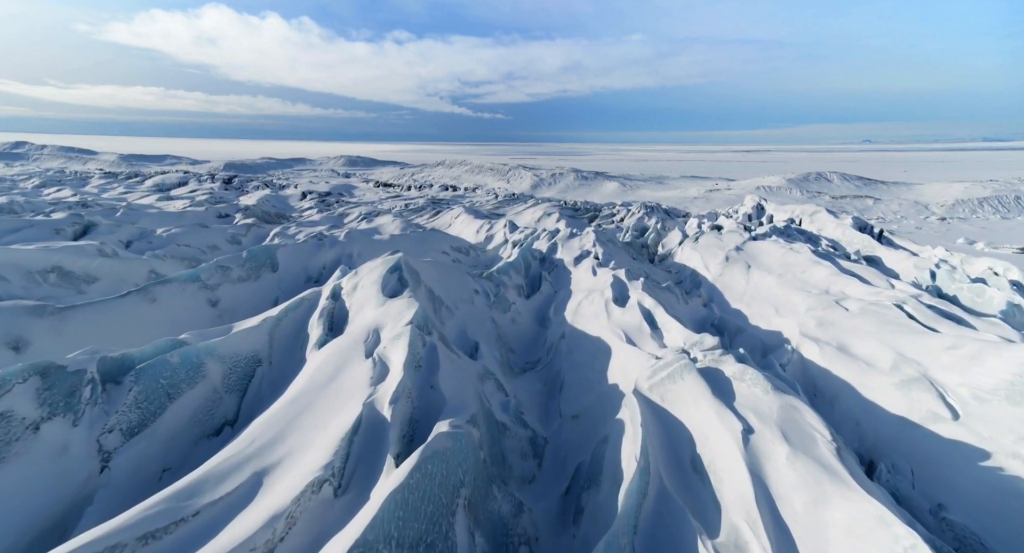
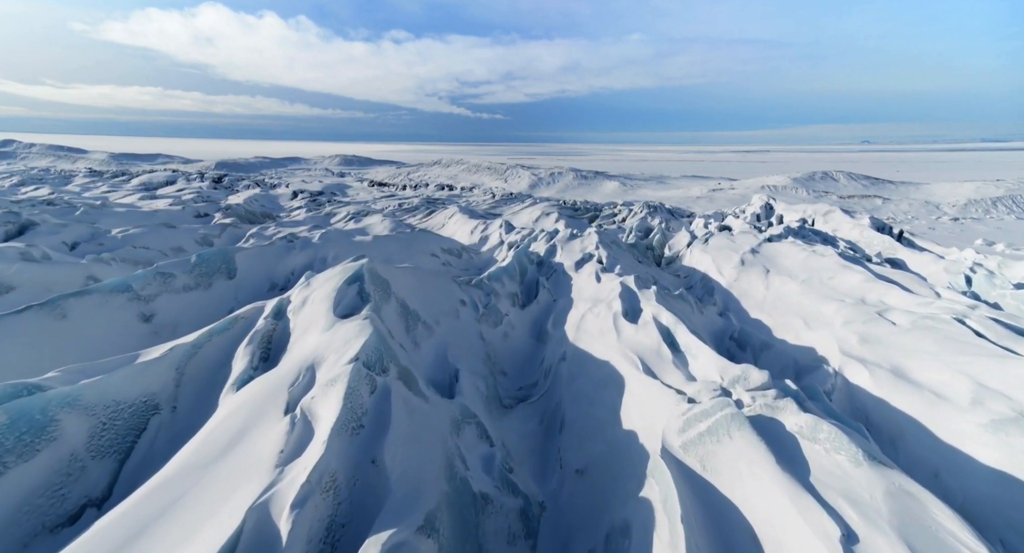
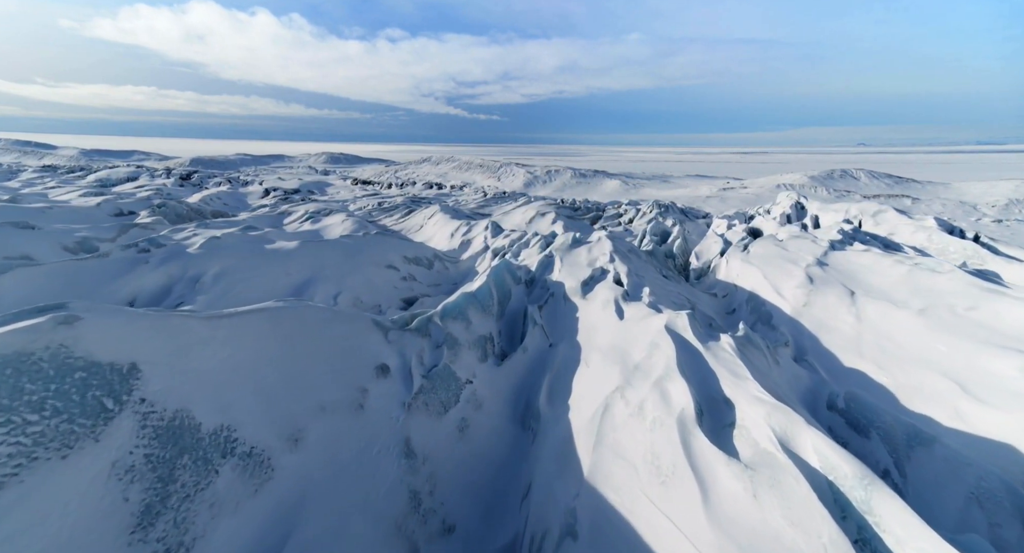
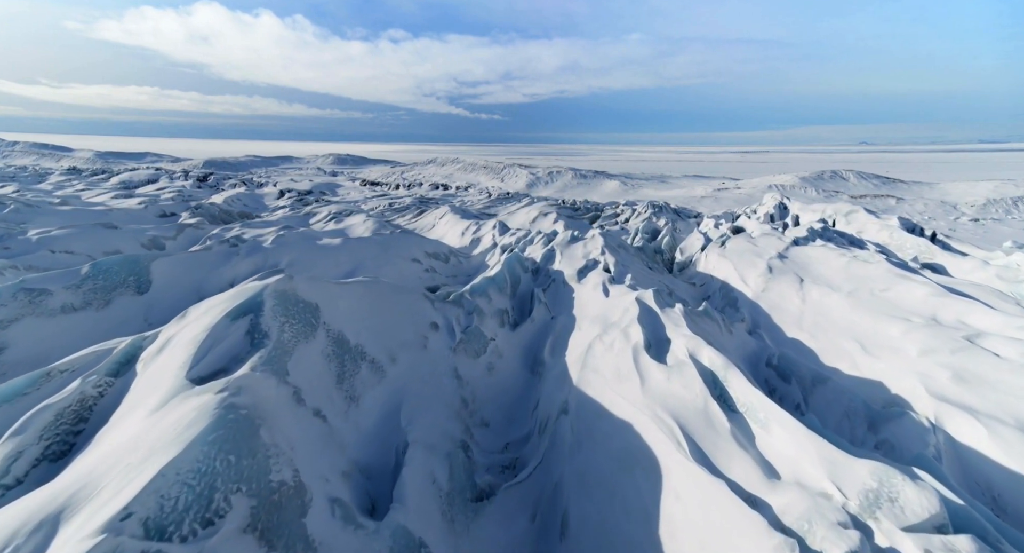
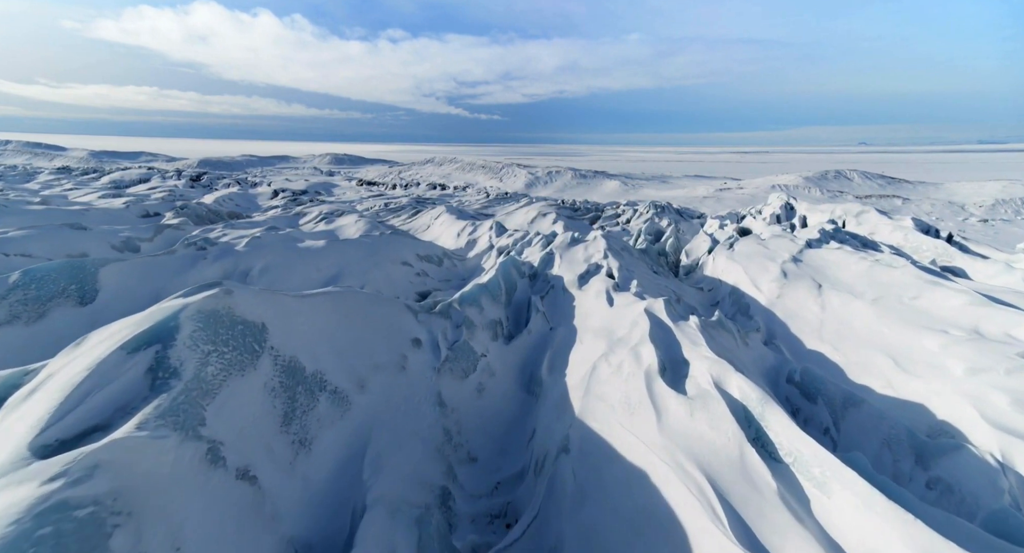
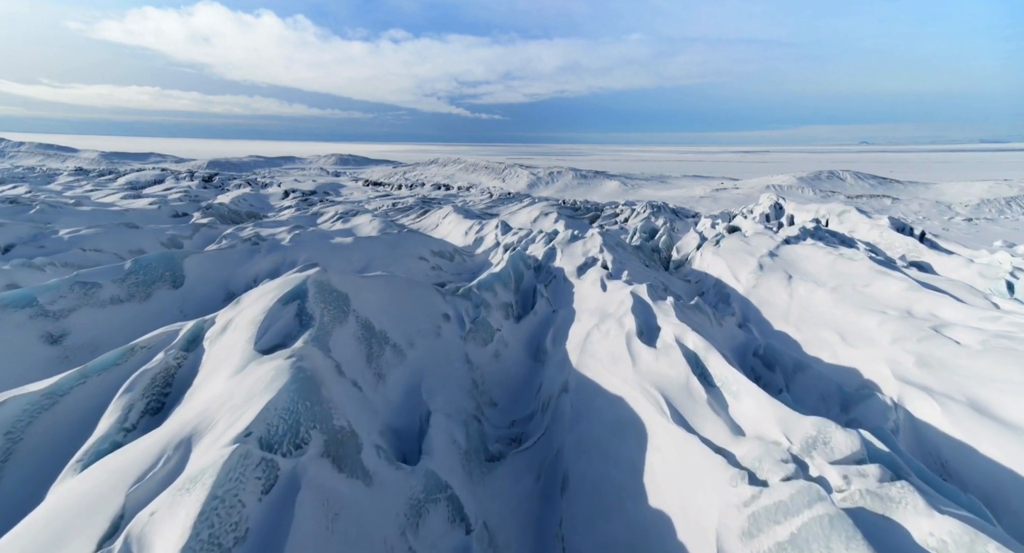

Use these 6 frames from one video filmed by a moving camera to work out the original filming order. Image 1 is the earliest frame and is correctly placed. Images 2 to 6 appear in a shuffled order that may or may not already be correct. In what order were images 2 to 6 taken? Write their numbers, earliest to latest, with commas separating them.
2, 6, 4, 5, 3
